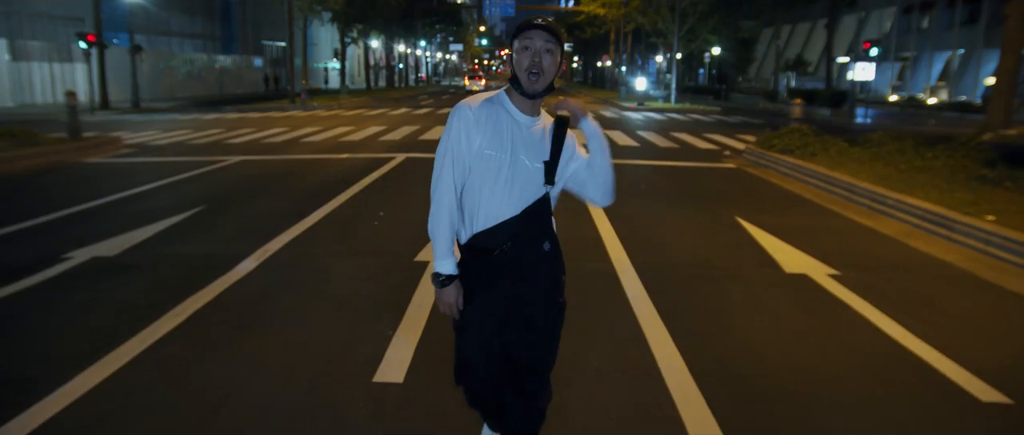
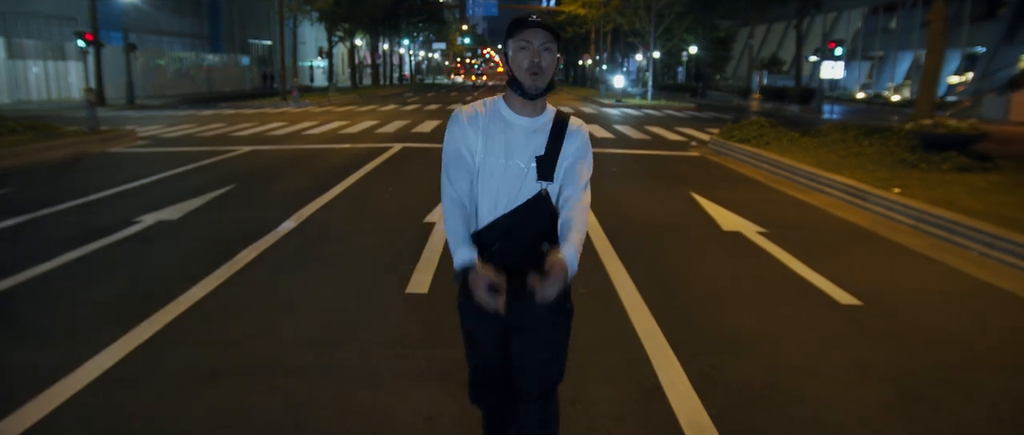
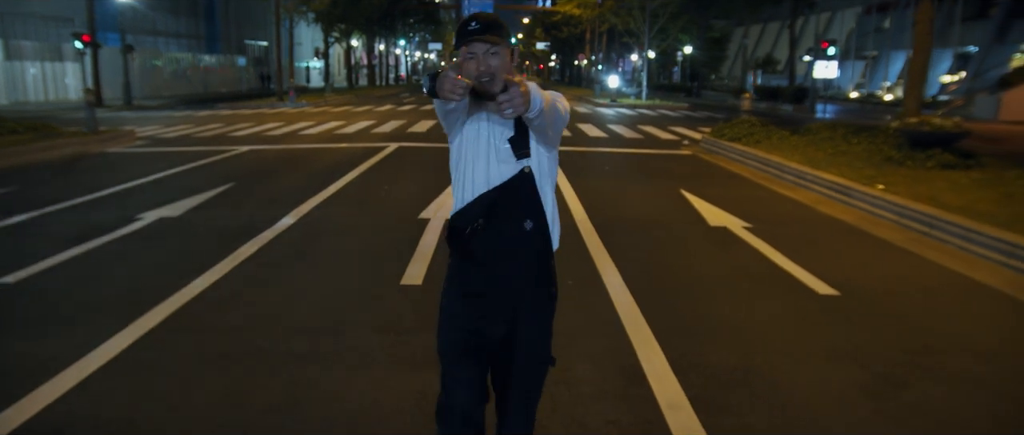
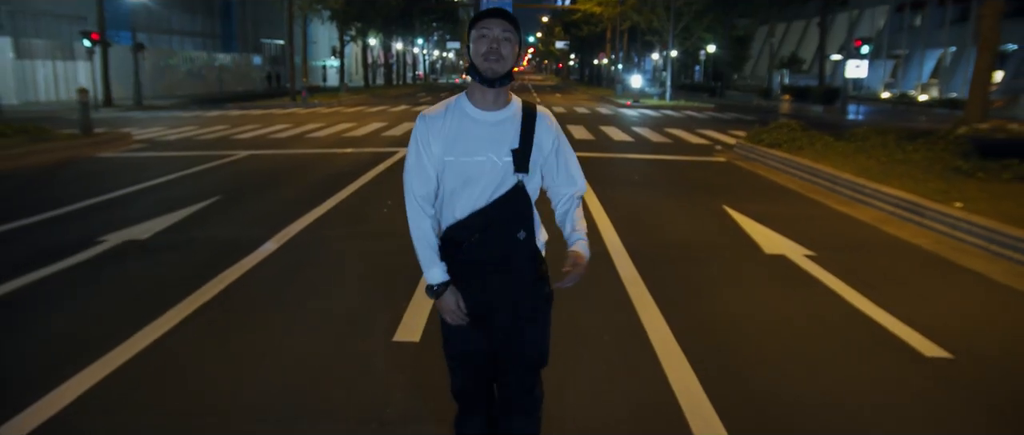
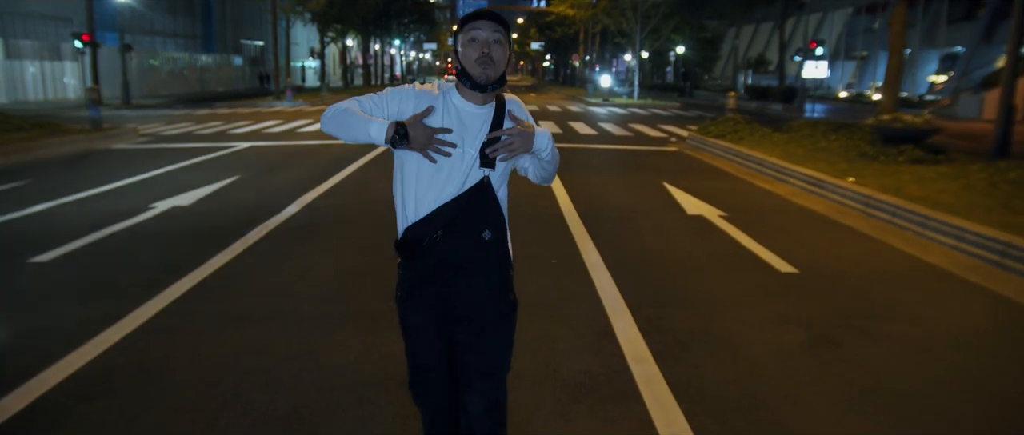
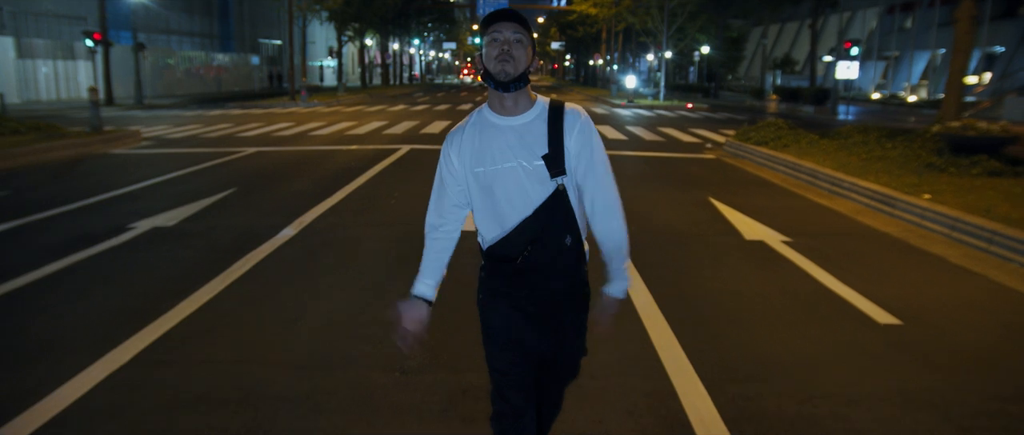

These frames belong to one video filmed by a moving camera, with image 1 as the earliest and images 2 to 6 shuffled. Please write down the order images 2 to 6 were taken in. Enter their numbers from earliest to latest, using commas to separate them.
4, 6, 2, 3, 5
